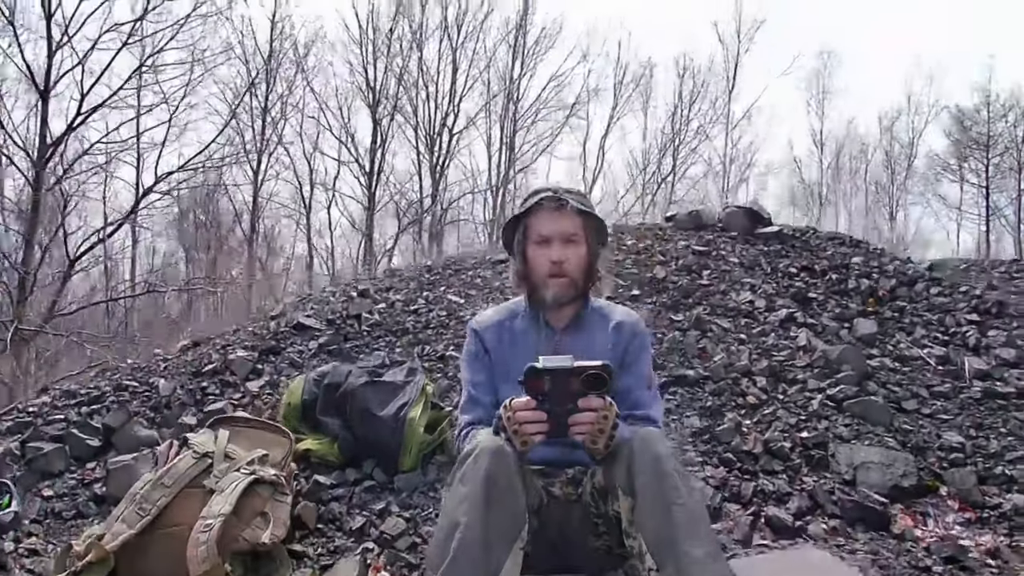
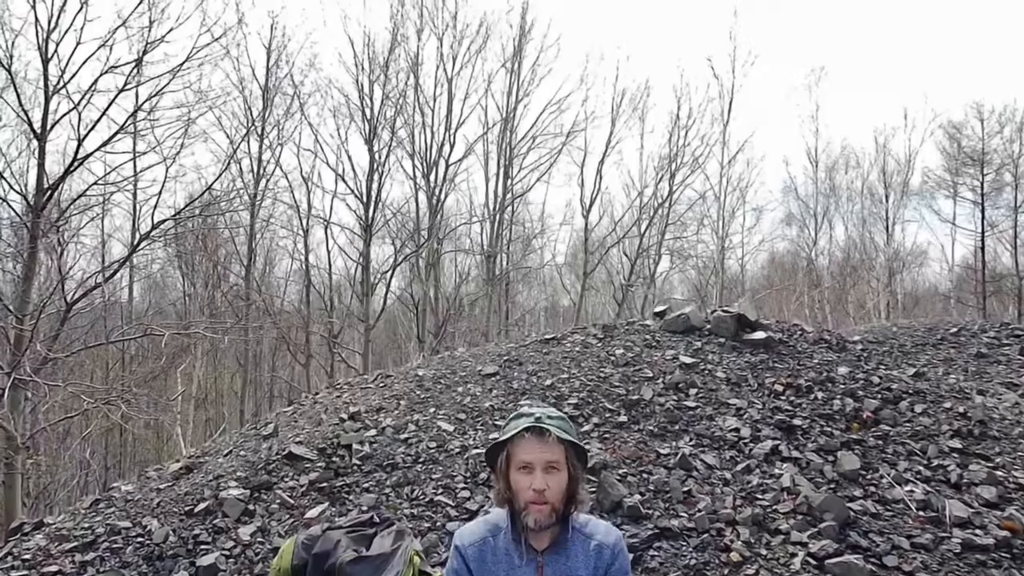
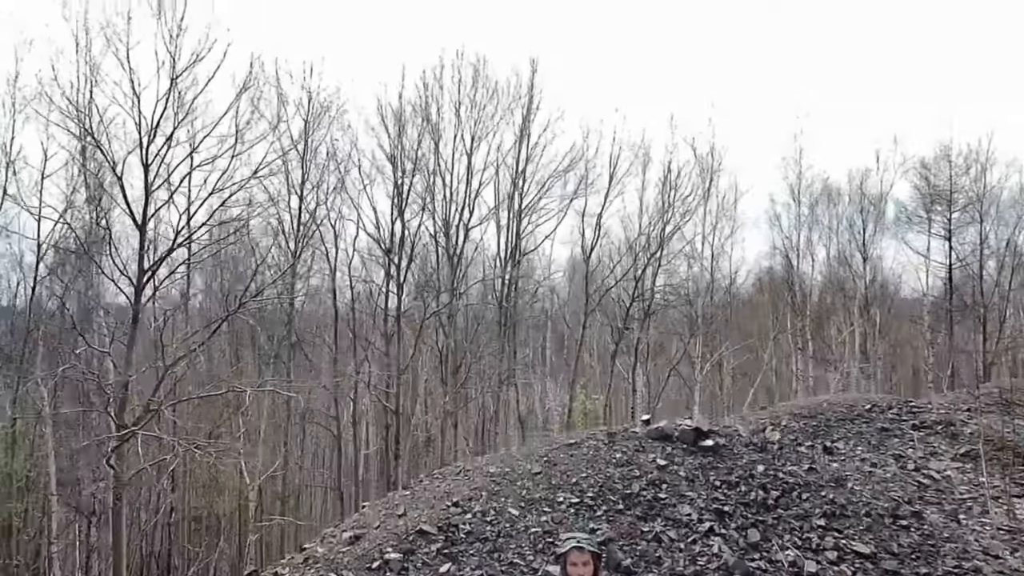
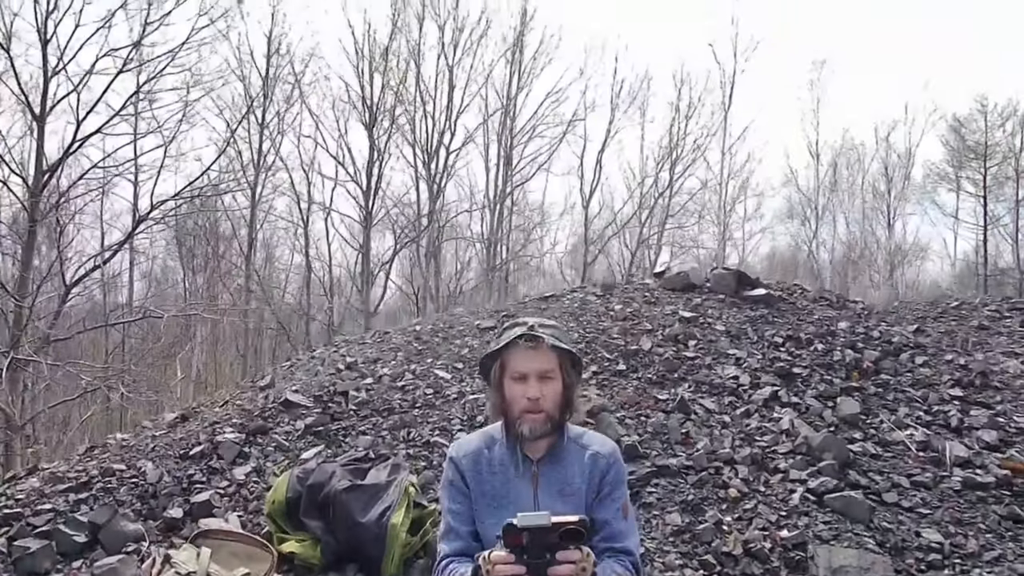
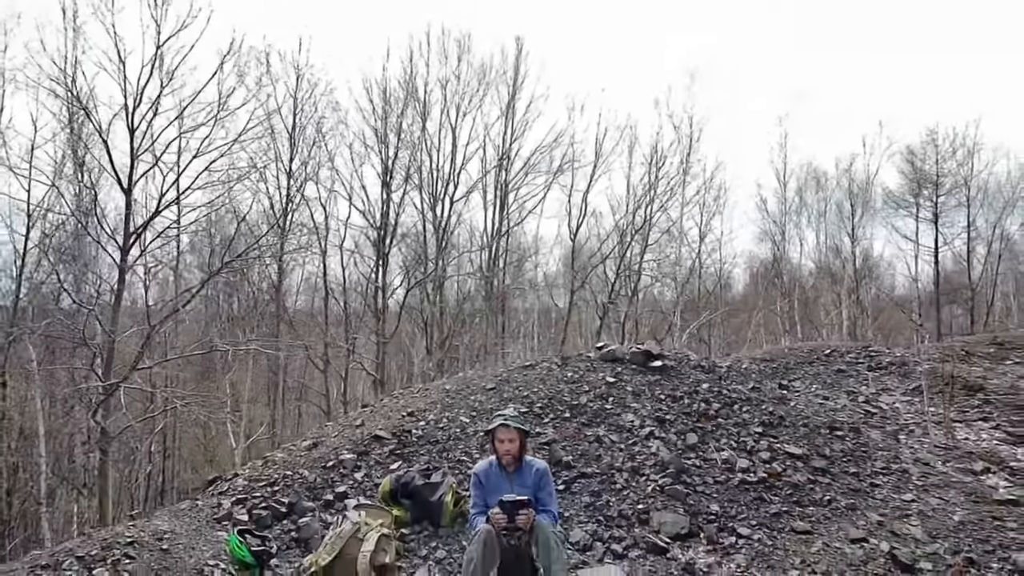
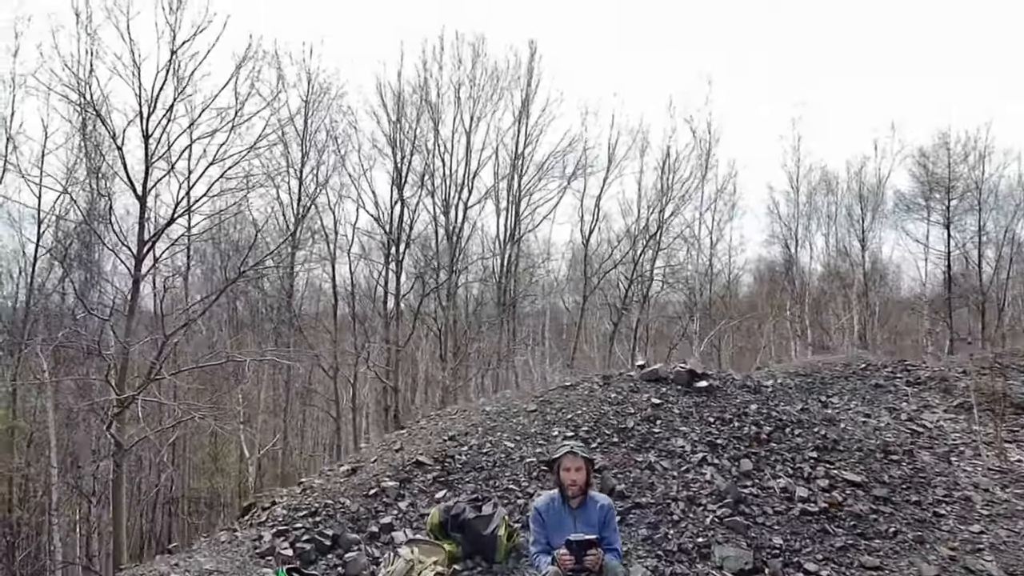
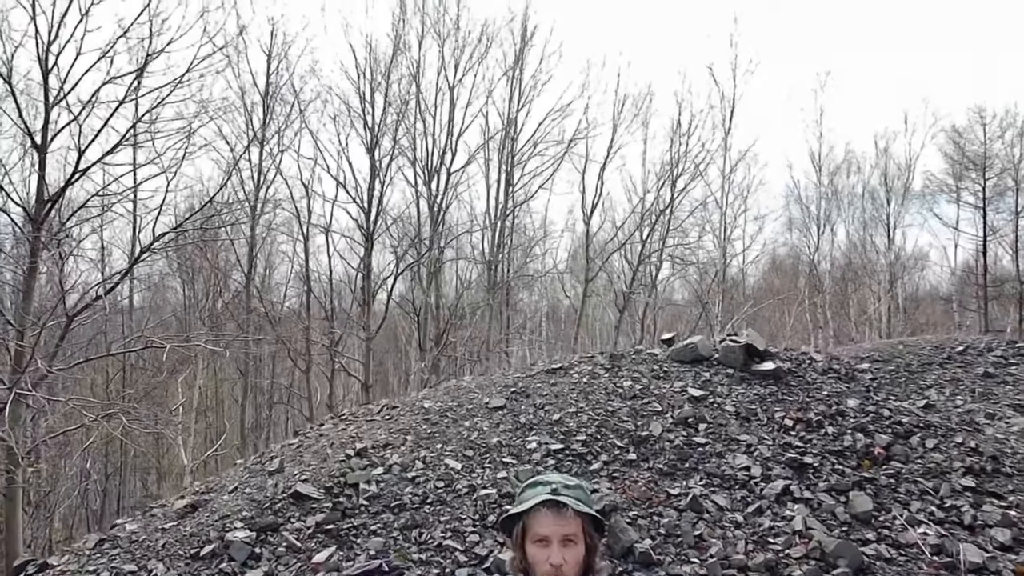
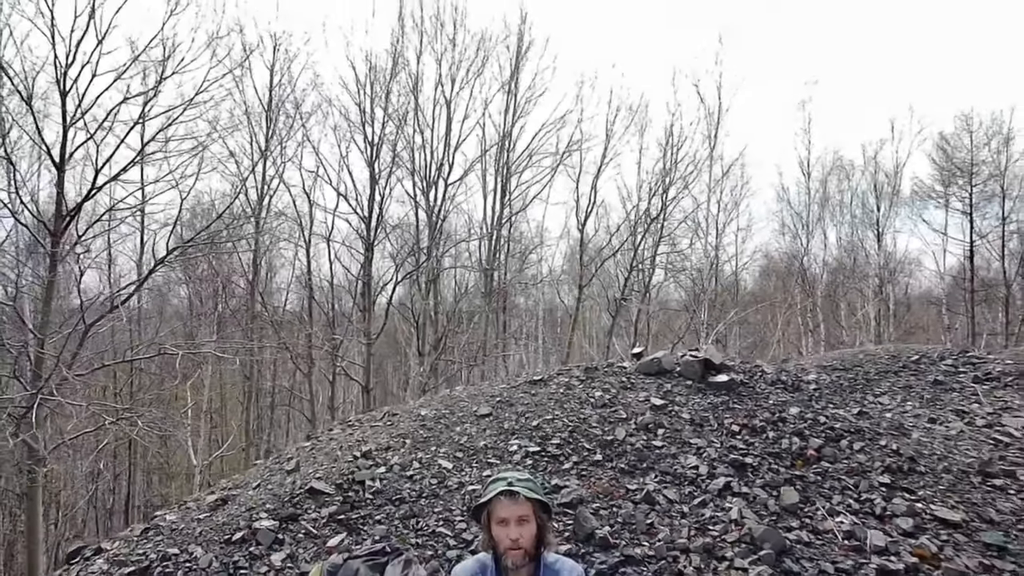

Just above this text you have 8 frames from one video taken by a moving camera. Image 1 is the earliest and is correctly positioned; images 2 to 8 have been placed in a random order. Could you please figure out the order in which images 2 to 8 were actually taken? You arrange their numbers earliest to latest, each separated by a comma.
4, 2, 7, 8, 5, 6, 3
